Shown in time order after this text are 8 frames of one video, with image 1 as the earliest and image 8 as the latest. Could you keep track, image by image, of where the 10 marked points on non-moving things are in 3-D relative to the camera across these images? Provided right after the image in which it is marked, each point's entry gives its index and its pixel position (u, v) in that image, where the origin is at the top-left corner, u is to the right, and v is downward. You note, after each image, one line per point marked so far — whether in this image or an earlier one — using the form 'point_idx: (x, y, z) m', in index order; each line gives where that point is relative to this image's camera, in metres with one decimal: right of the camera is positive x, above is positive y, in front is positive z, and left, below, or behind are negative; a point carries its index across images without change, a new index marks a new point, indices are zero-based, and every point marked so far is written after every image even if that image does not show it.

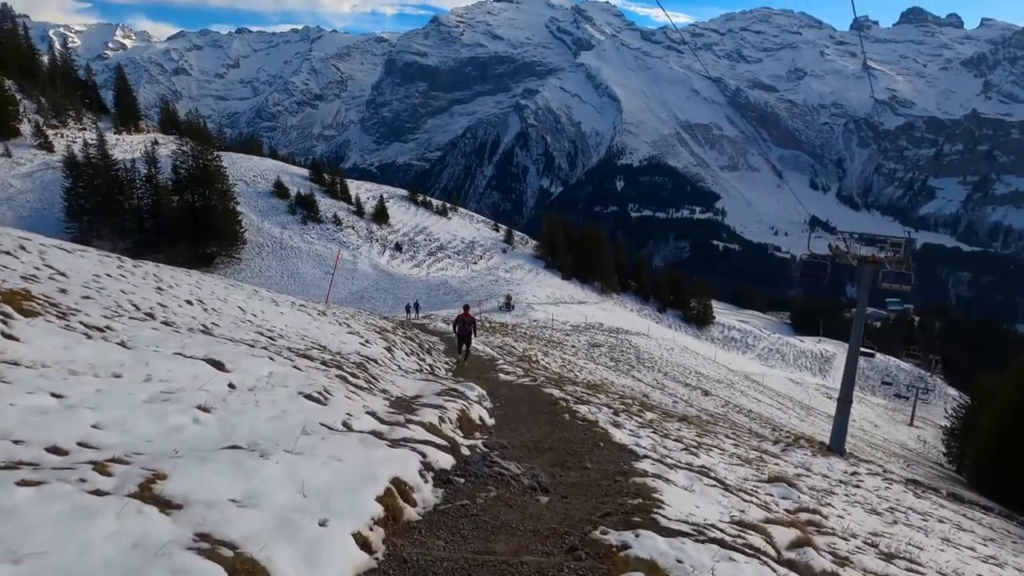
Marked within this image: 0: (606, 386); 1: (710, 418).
0: (+3.3, -3.4, +18.5) m
1: (+6.8, -4.6, +18.8) m
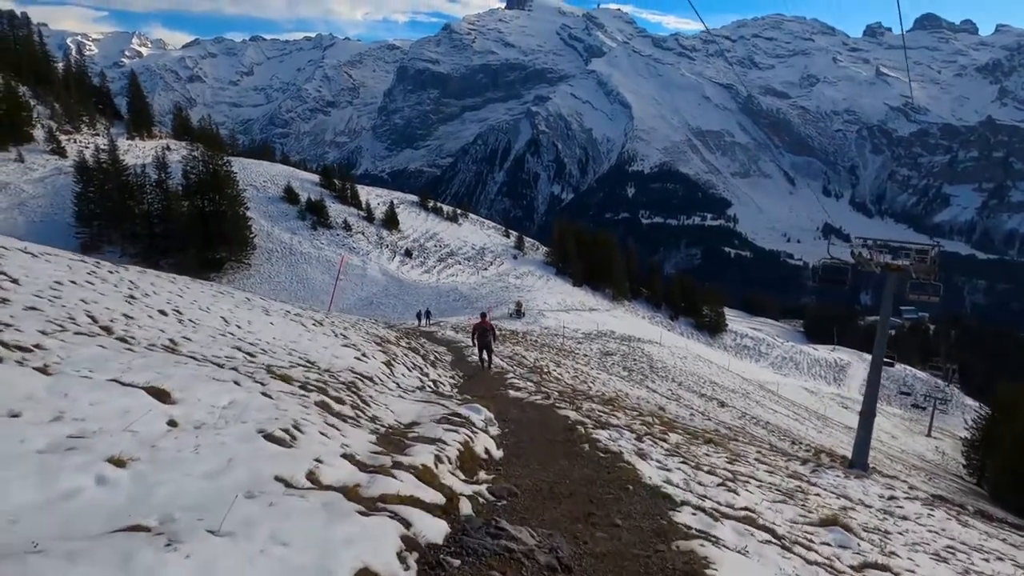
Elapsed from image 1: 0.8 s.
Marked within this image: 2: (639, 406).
0: (+3.6, -3.6, +17.7) m
1: (+7.1, -4.9, +17.9) m
2: (+4.2, -3.8, +17.2) m
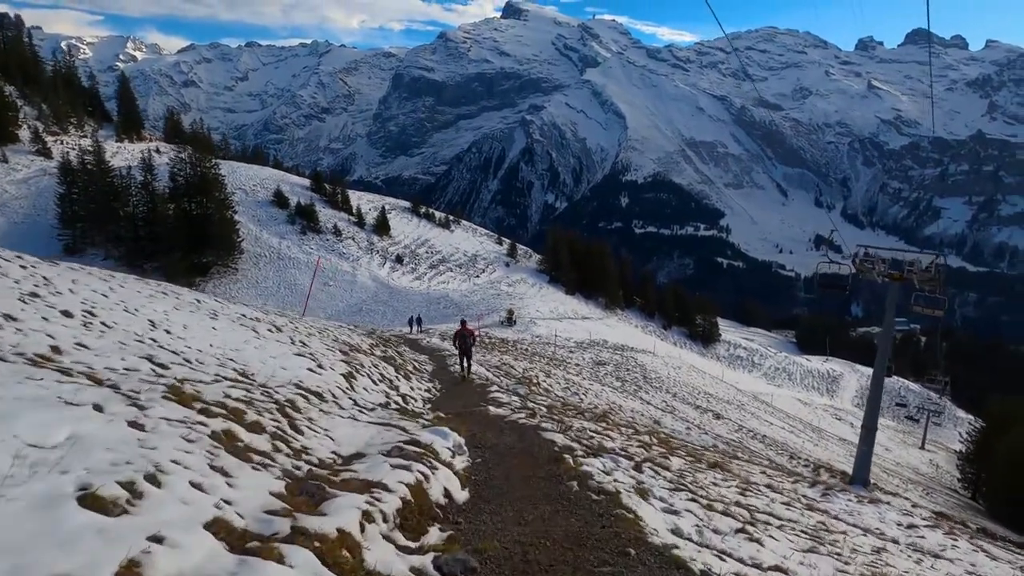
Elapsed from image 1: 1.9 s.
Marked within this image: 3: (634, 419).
0: (+3.3, -3.9, +16.7) m
1: (+6.8, -5.1, +17.0) m
2: (+3.8, -4.0, +16.2) m
3: (+3.8, -4.1, +16.8) m
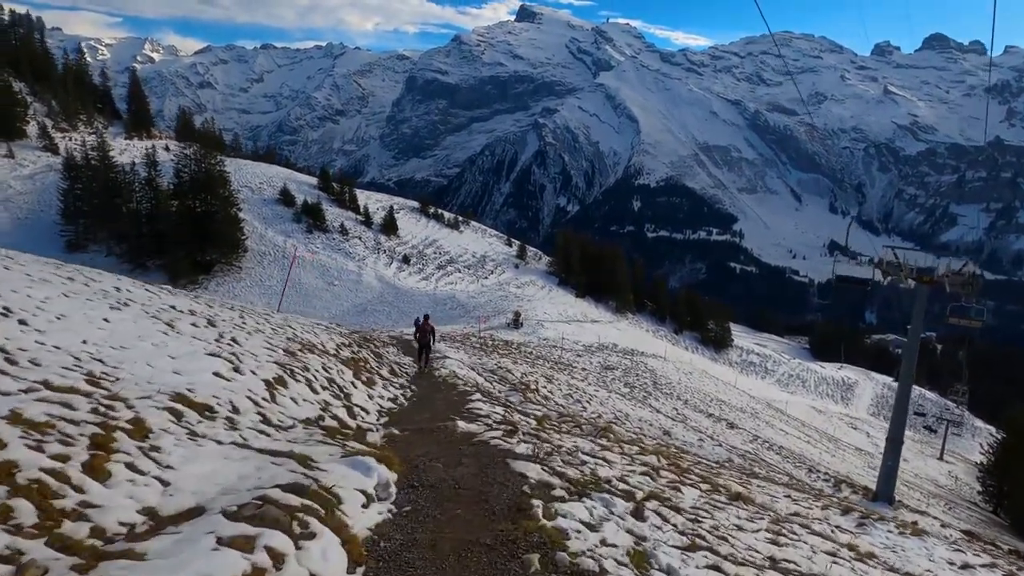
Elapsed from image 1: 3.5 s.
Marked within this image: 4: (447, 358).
0: (+3.2, -3.8, +15.3) m
1: (+6.6, -5.1, +15.5) m
2: (+3.7, -4.0, +14.8) m
3: (+3.7, -4.0, +15.4) m
4: (-1.9, -2.0, +15.8) m
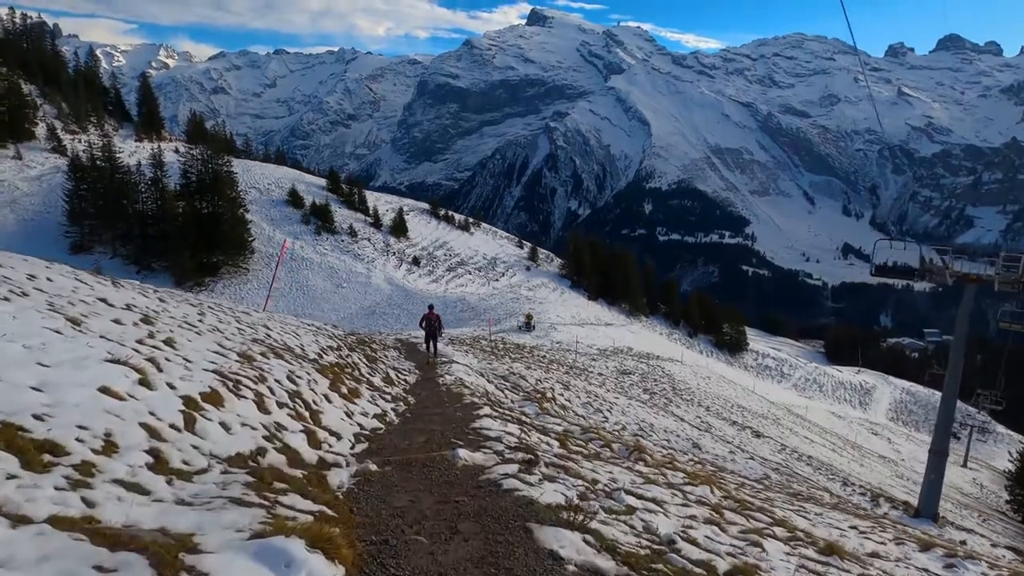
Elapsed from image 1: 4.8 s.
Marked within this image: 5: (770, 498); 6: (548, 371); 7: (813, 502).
0: (+3.5, -3.7, +13.8) m
1: (+7.0, -5.1, +13.9) m
2: (+4.1, -3.9, +13.3) m
3: (+4.1, -4.0, +13.8) m
4: (-1.6, -2.0, +14.4) m
5: (+4.6, -3.7, +9.6) m
6: (+1.3, -3.0, +19.4) m
7: (+6.6, -4.7, +11.9) m
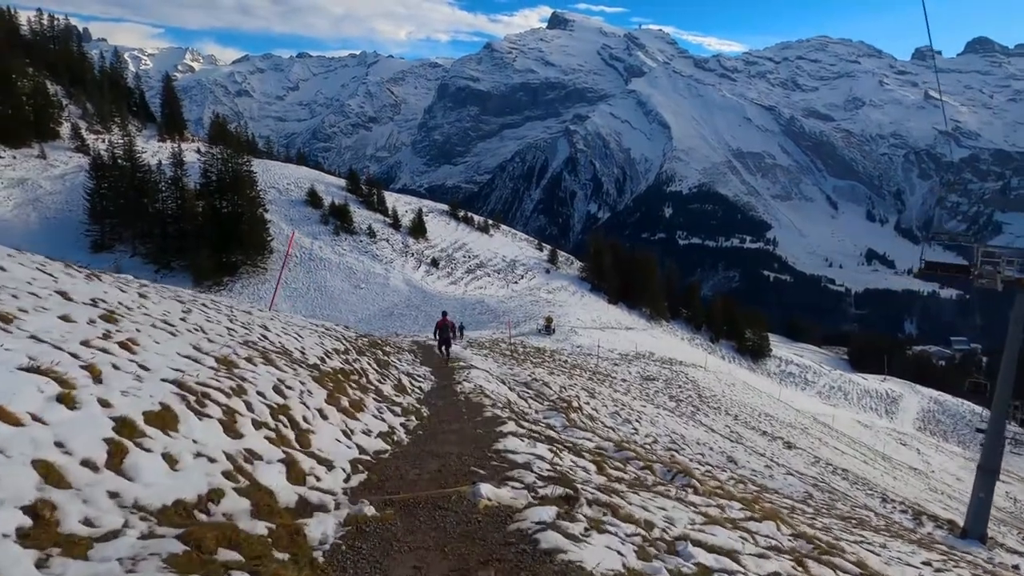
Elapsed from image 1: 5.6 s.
0: (+4.0, -3.8, +12.7) m
1: (+7.5, -5.1, +12.8) m
2: (+4.6, -4.0, +12.2) m
3: (+4.6, -4.0, +12.7) m
4: (-1.0, -2.0, +13.5) m
5: (+5.0, -3.7, +8.6) m
6: (+2.0, -3.0, +18.5) m
7: (+7.0, -4.7, +10.7) m
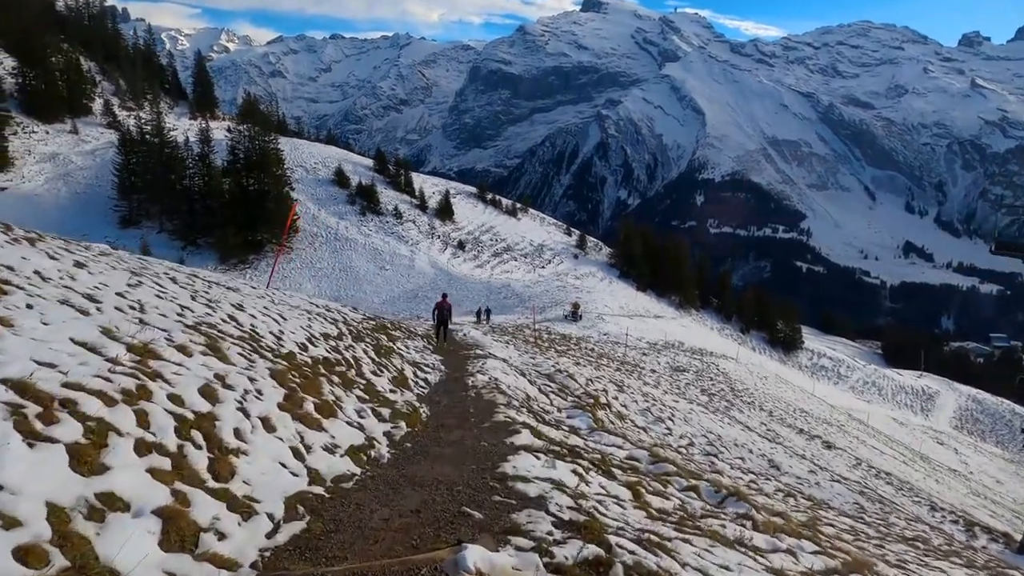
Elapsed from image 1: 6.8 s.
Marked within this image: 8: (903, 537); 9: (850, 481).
0: (+4.5, -3.5, +11.5) m
1: (+7.9, -4.9, +11.3) m
2: (+5.0, -3.7, +10.9) m
3: (+5.0, -3.7, +11.4) m
4: (-0.5, -1.6, +12.4) m
5: (+5.2, -3.6, +7.2) m
6: (+2.7, -2.5, +17.2) m
7: (+7.3, -4.5, +9.3) m
8: (+7.1, -4.5, +9.8) m
9: (+11.1, -6.3, +17.8) m
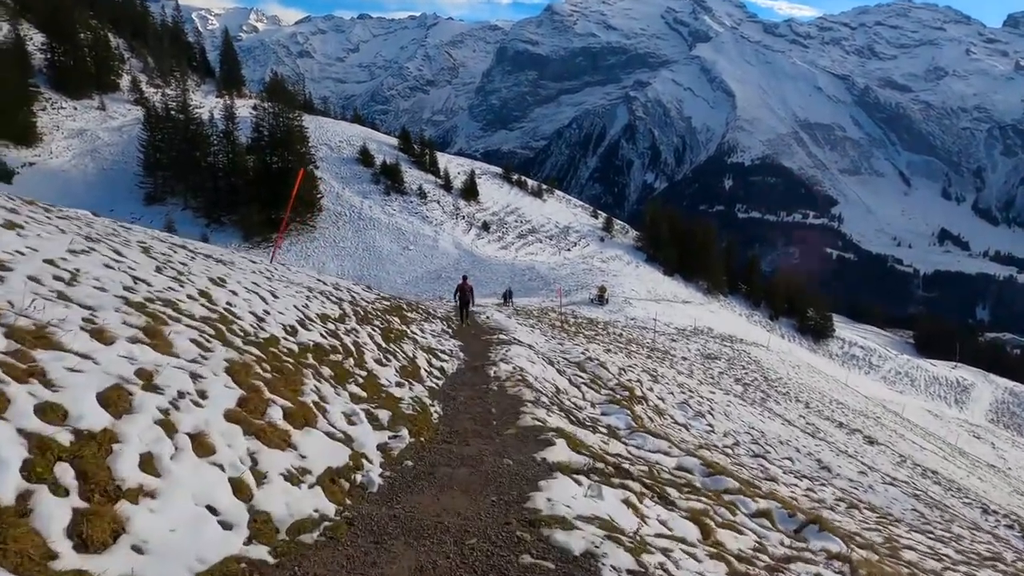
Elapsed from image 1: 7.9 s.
0: (+4.9, -3.2, +10.3) m
1: (+8.4, -4.6, +10.1) m
2: (+5.4, -3.4, +9.8) m
3: (+5.5, -3.4, +10.3) m
4: (0.0, -1.1, +11.5) m
5: (+5.5, -3.4, +6.1) m
6: (+3.5, -2.0, +16.2) m
7: (+7.7, -4.3, +8.1) m
8: (+7.5, -4.3, +8.6) m
9: (+11.8, -5.9, +16.5) m
